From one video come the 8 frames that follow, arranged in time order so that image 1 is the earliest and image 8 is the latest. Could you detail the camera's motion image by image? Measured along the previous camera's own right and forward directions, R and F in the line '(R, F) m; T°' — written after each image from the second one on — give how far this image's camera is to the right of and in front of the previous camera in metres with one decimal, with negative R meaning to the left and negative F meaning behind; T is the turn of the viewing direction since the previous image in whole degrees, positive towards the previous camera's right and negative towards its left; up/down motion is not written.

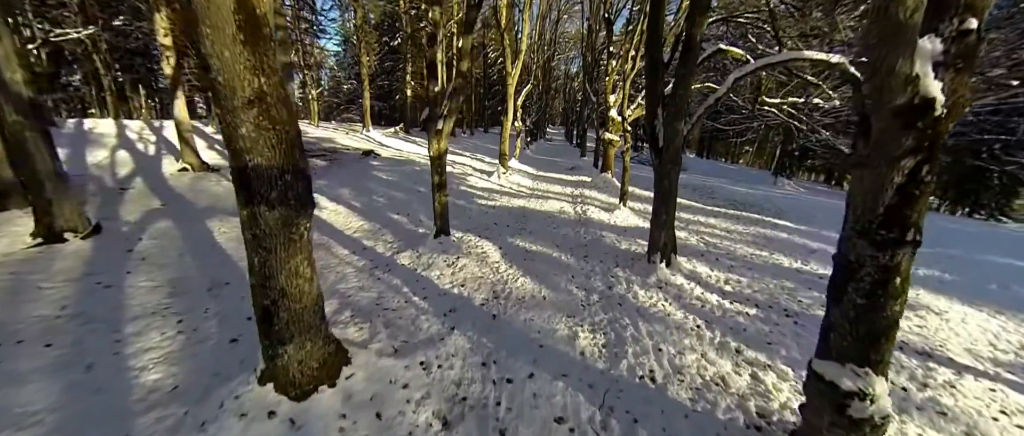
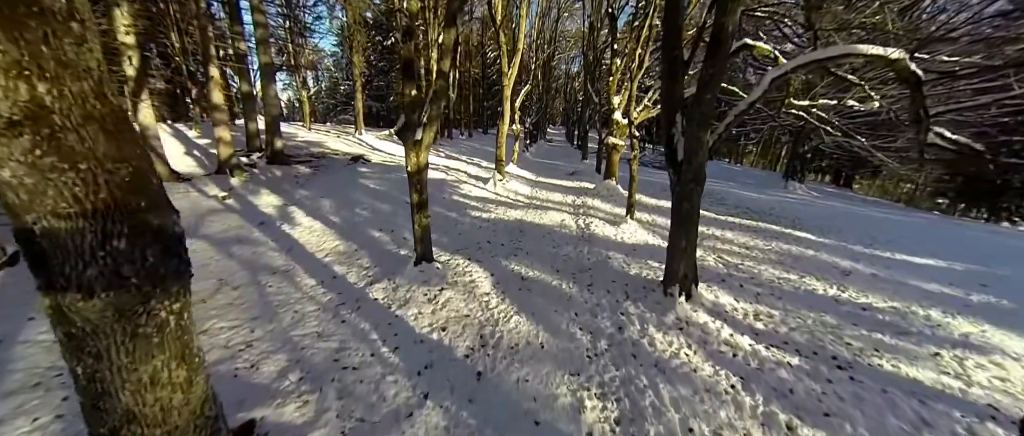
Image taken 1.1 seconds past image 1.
(+0.1, +0.8) m; 0°
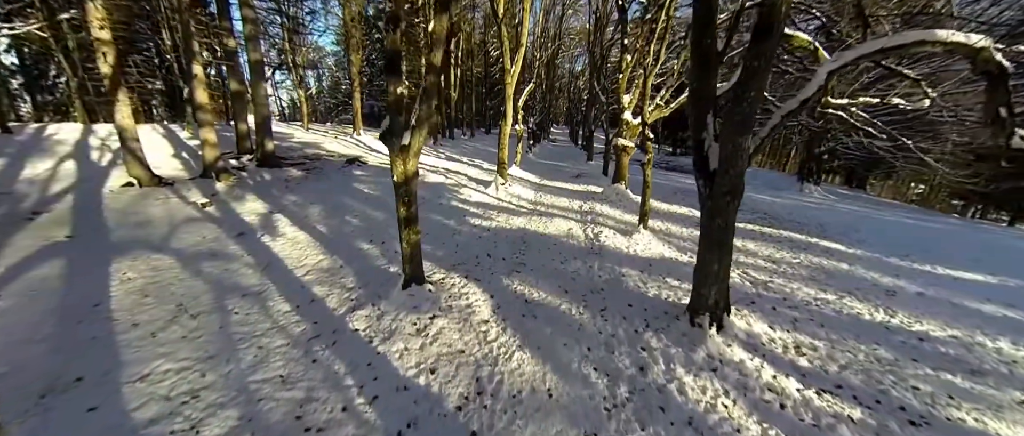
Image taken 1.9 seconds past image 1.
(0.0, +0.6) m; 0°
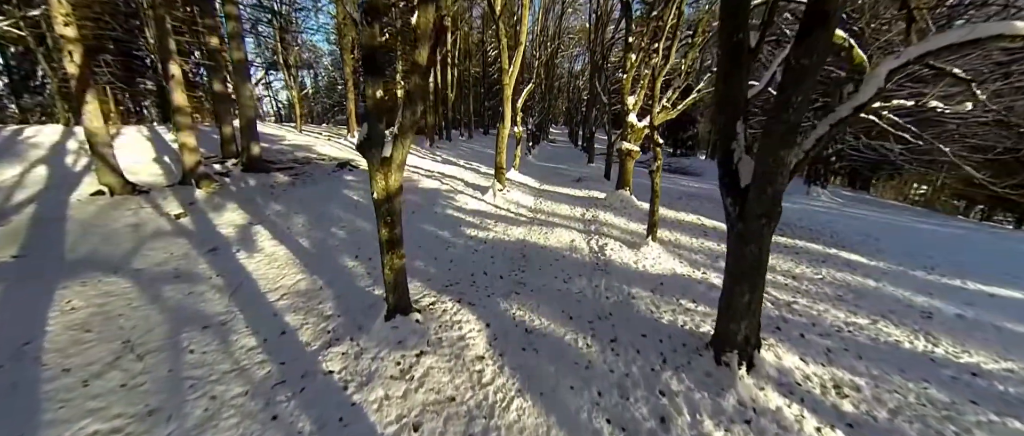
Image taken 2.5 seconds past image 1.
(0.0, +0.5) m; 0°
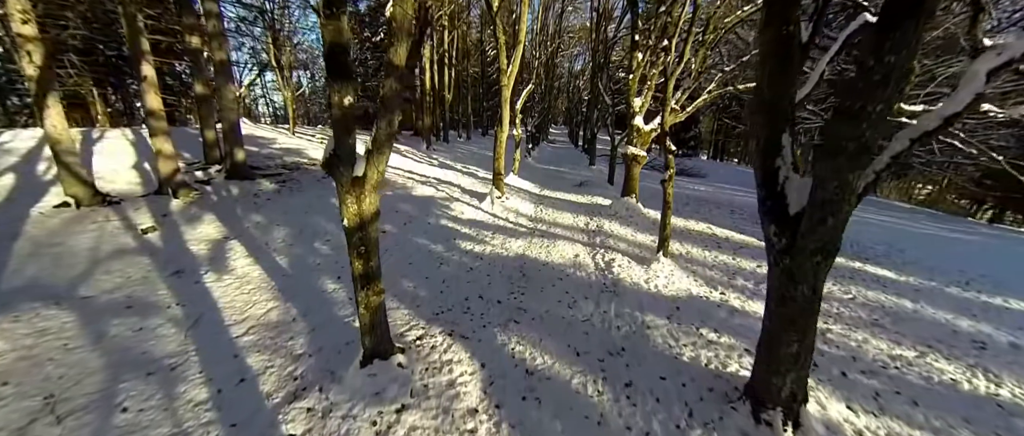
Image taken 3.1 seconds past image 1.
(0.0, +0.5) m; 0°
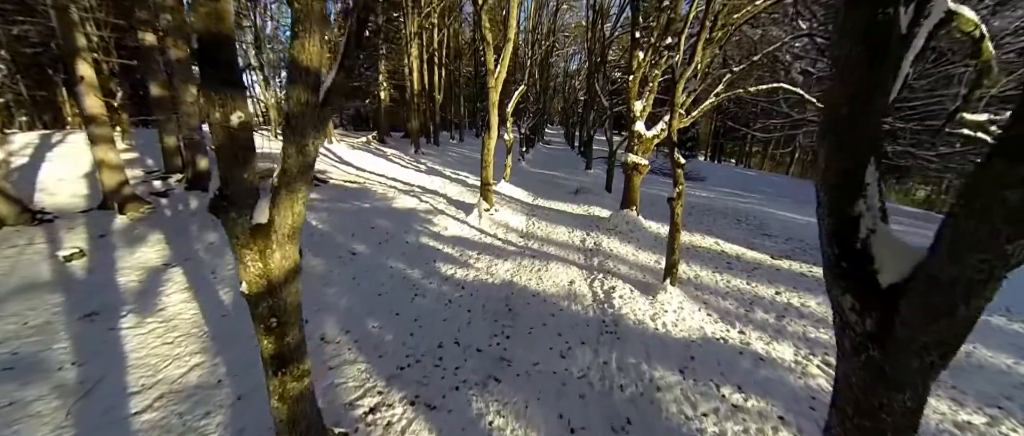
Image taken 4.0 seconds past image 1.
(+0.2, +0.8) m; +1°
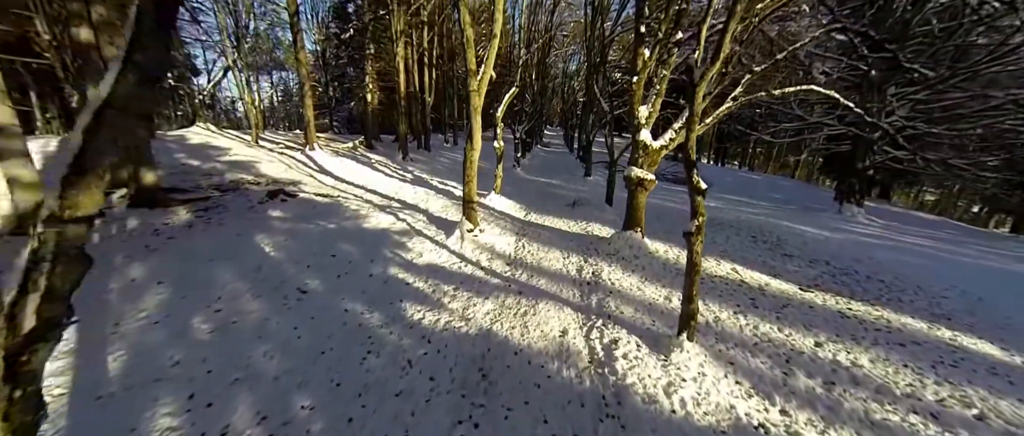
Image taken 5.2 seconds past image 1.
(+0.3, +1.0) m; 0°
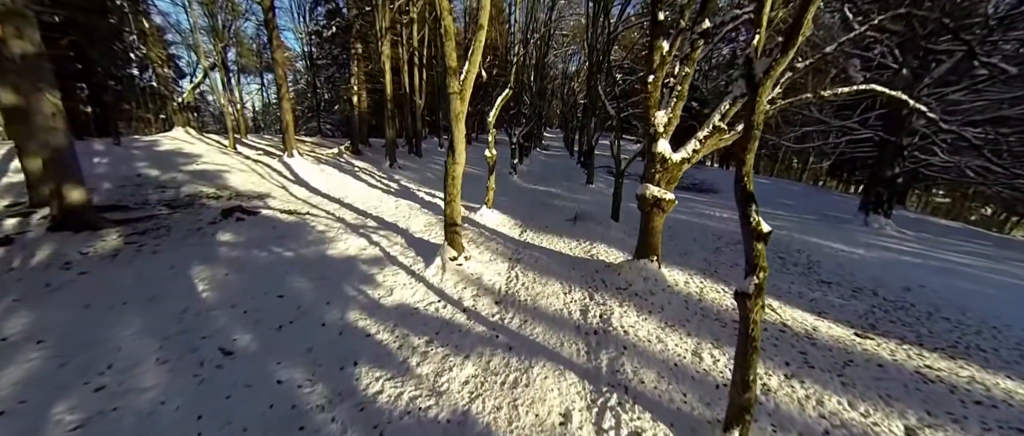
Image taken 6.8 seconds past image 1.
(+0.2, +1.2) m; 0°
